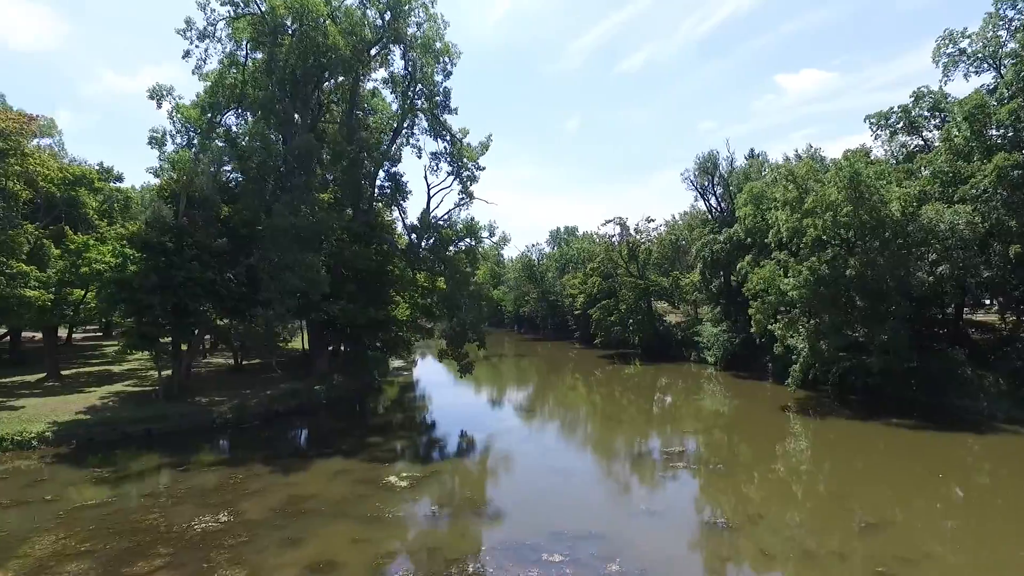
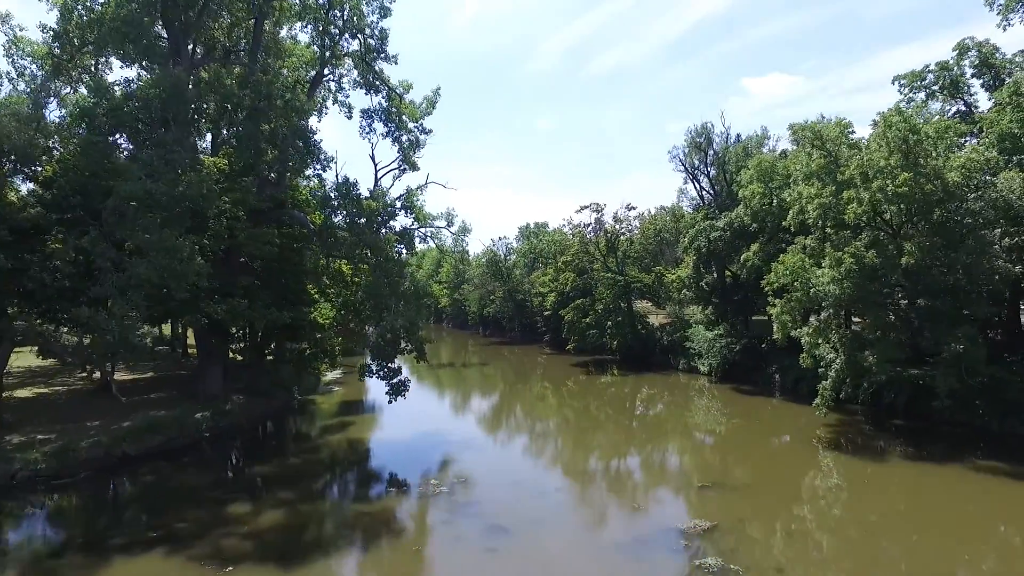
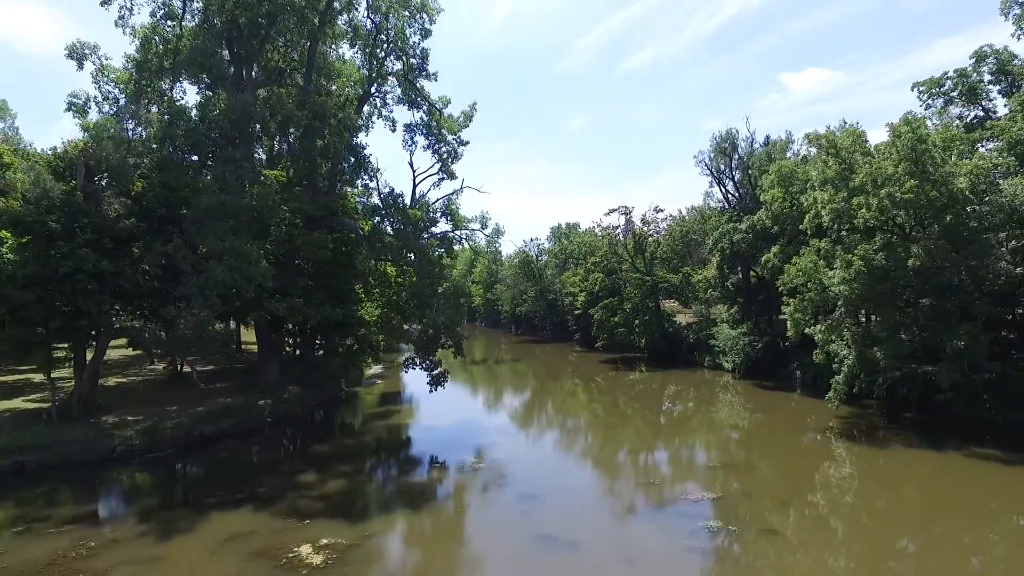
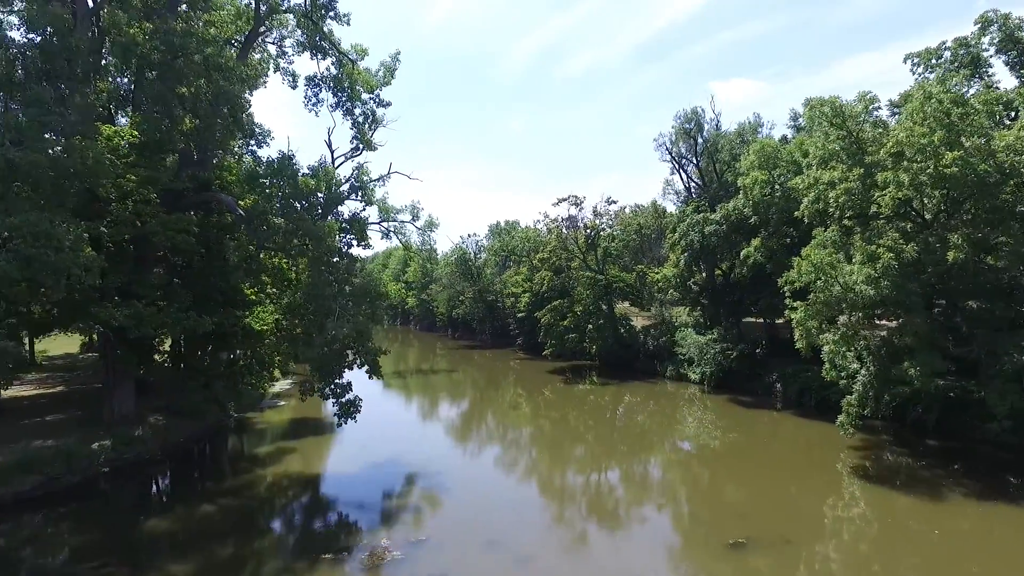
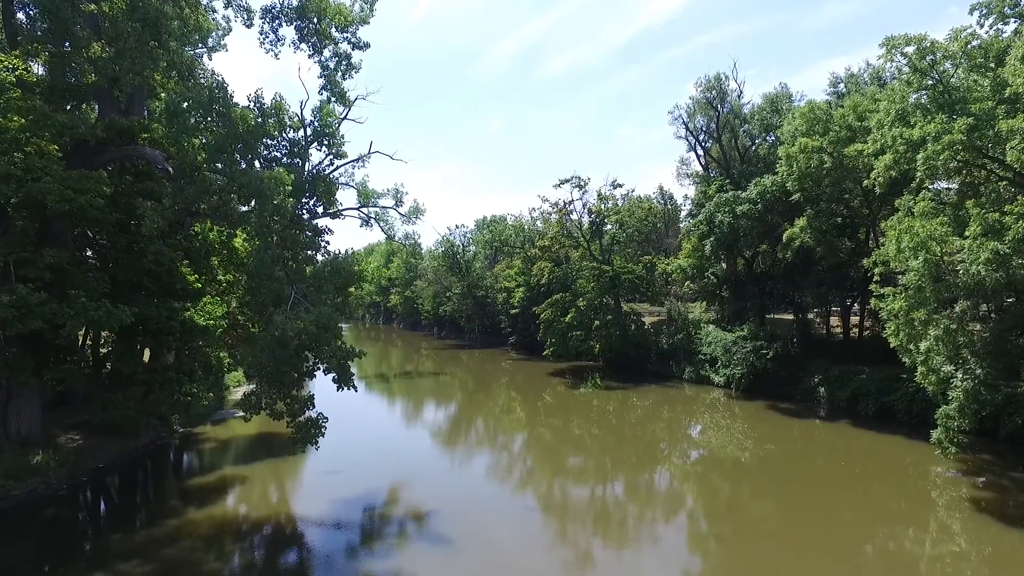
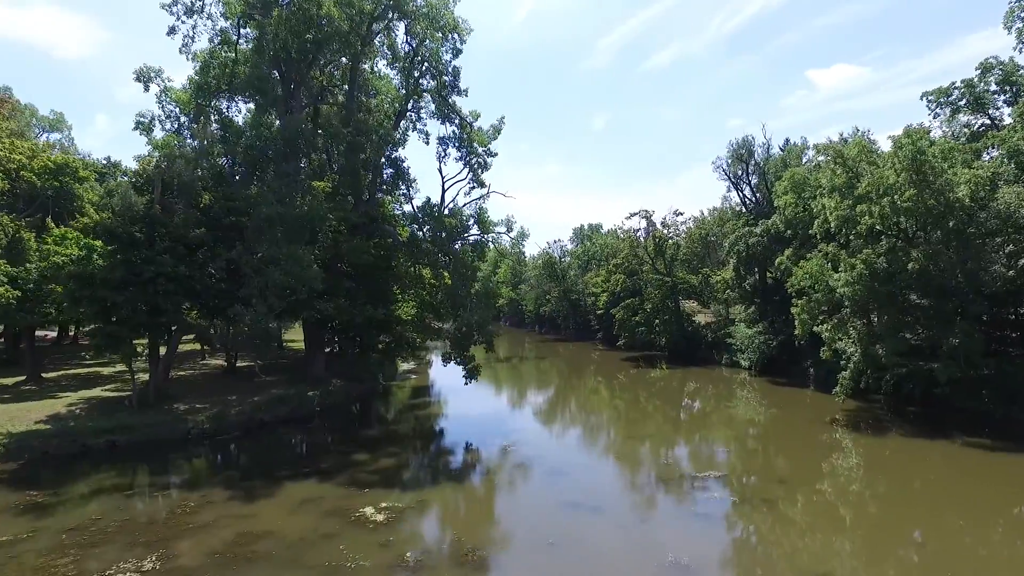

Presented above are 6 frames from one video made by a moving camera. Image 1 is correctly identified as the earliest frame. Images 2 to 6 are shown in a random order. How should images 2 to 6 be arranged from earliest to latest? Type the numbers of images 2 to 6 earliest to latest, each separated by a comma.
6, 3, 2, 4, 5
